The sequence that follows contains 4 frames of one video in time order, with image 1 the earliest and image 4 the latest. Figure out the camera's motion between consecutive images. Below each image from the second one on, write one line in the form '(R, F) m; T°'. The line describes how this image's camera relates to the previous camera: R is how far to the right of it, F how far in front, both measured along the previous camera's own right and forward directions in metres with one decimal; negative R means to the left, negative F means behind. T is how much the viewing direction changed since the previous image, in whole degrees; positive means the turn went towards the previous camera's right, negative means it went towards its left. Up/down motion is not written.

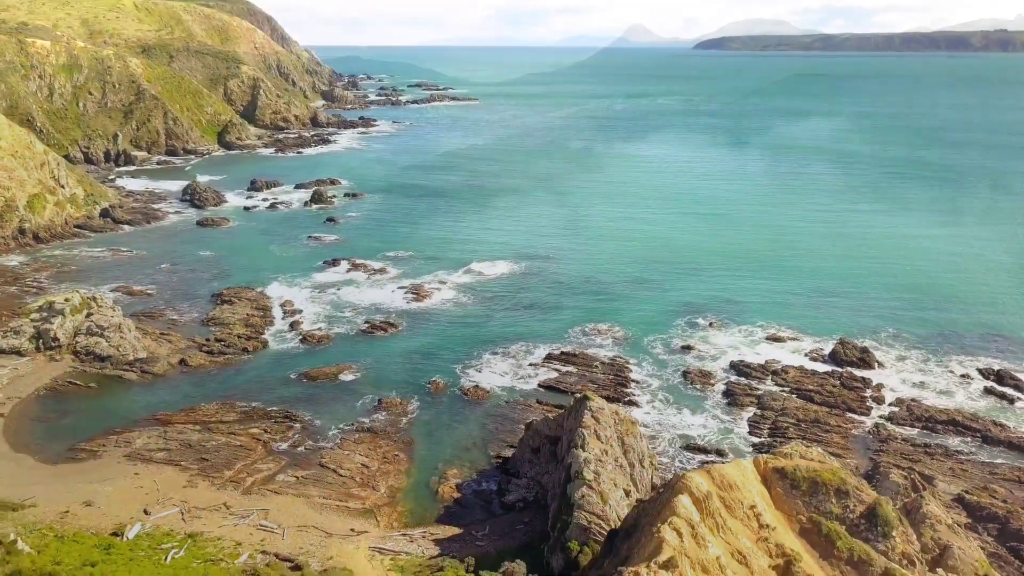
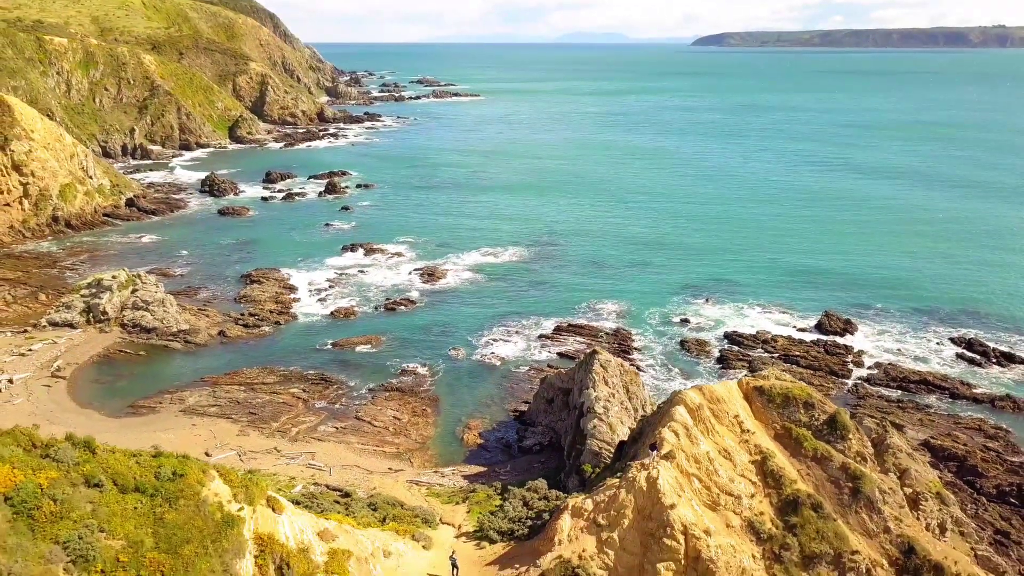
(-0.8, -3.4) m; 0°
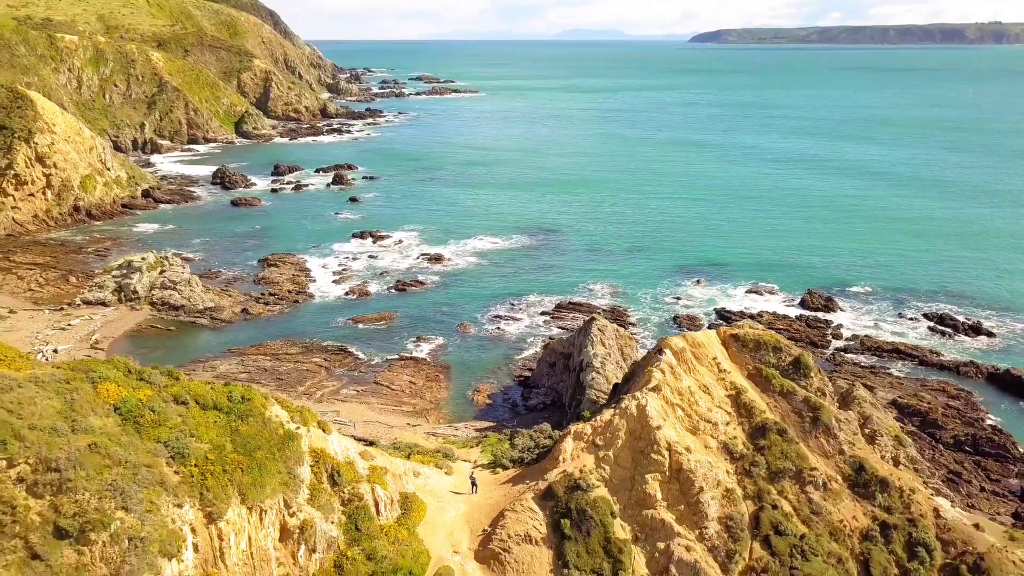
(-0.4, -3.0) m; 0°
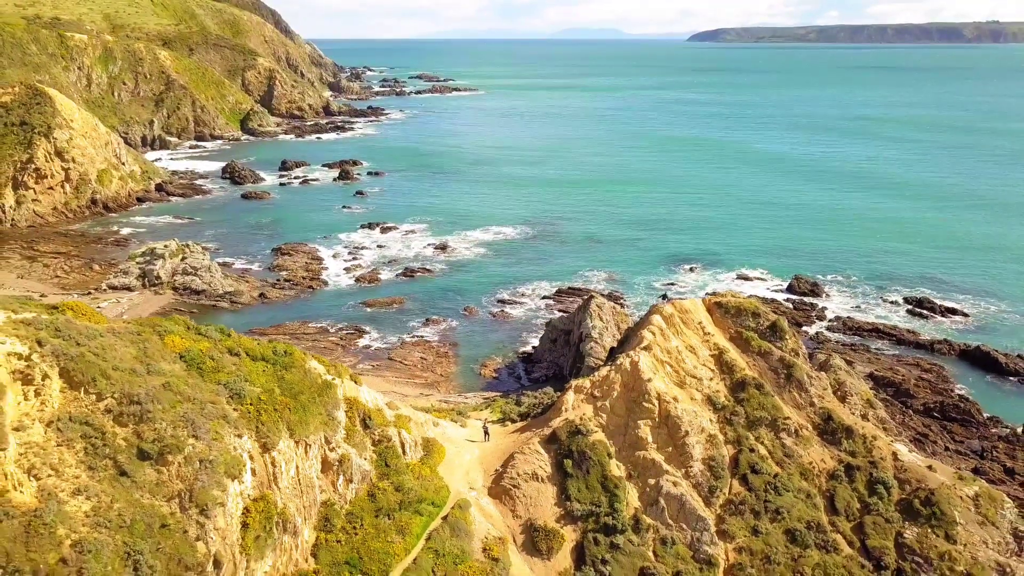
(-0.3, -2.6) m; 0°
